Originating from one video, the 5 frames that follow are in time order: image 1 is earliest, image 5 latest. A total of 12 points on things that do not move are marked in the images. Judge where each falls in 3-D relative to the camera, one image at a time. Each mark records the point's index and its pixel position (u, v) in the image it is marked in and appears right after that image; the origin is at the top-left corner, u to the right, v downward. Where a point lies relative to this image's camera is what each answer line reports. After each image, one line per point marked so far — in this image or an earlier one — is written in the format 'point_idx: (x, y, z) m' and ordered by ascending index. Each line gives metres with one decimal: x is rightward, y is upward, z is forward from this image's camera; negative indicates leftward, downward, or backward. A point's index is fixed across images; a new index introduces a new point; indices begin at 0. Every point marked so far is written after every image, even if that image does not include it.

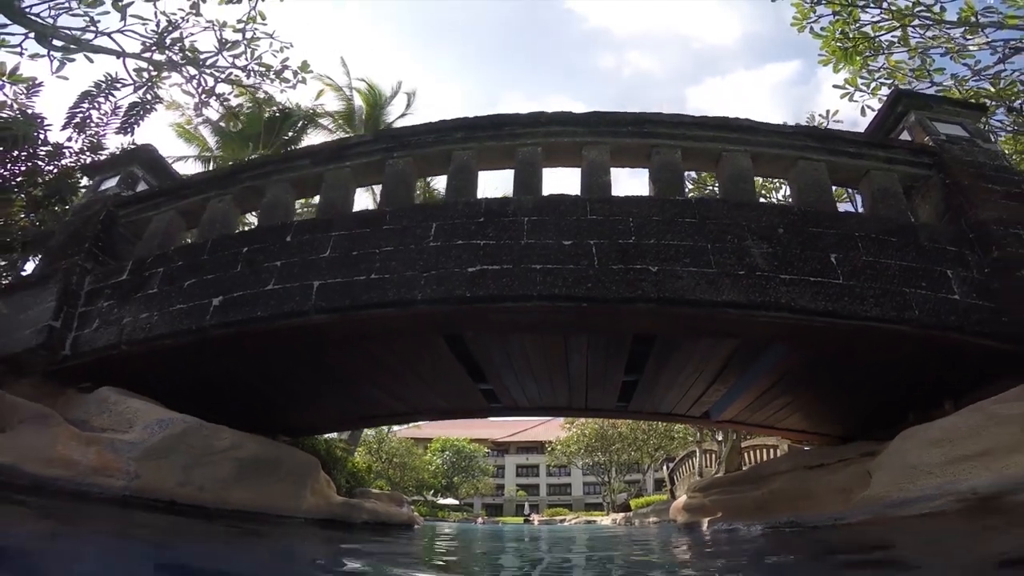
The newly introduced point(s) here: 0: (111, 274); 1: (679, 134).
0: (-3.3, +0.1, +5.2) m
1: (+1.4, +1.3, +5.3) m
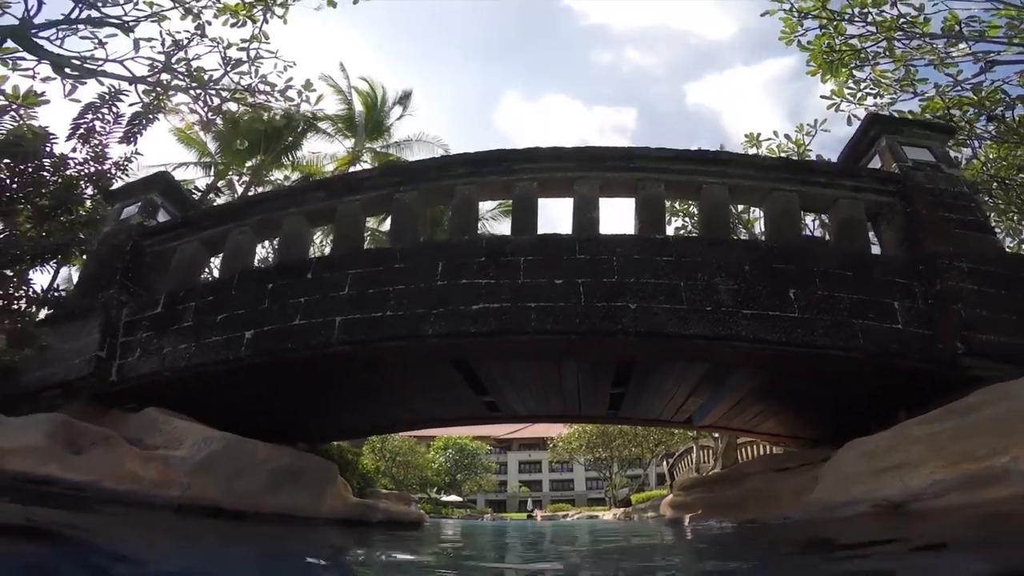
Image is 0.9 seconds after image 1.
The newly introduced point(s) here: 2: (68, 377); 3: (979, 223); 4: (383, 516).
0: (-3.3, -0.2, +5.7) m
1: (+1.4, +1.1, +5.8) m
2: (-3.8, -0.8, +5.5) m
3: (+3.9, +0.5, +5.4) m
4: (-1.5, -2.6, +7.5) m
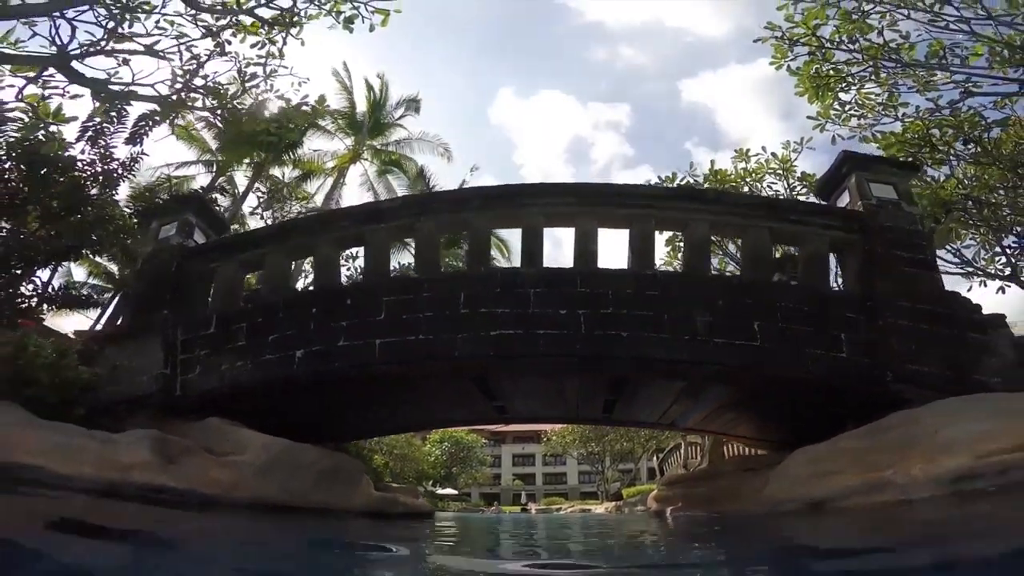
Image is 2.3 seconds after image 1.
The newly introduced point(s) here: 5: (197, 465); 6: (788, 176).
0: (-3.2, -0.4, +6.5) m
1: (+1.5, +0.8, +6.6) m
2: (-3.7, -1.0, +6.3) m
3: (+4.0, +0.3, +6.3) m
4: (-1.4, -2.8, +8.3) m
5: (-2.4, -1.4, +5.0) m
6: (+6.6, +2.7, +15.5) m
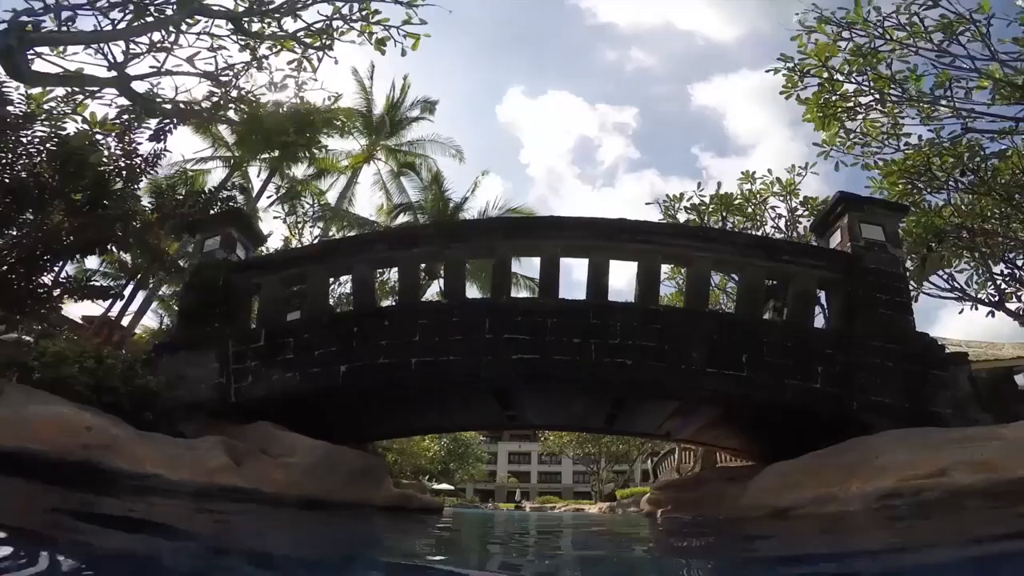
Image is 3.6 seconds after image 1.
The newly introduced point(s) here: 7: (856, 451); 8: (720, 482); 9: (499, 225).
0: (-3.0, -0.6, +7.4) m
1: (+1.7, +0.5, +7.4) m
2: (-3.5, -1.2, +7.2) m
3: (+4.2, -0.1, +7.0) m
4: (-1.3, -3.1, +9.1) m
5: (-2.3, -1.6, +5.8) m
6: (+7.0, +2.3, +16.2) m
7: (+2.8, -1.3, +5.3) m
8: (+2.5, -2.2, +7.4) m
9: (-0.2, +0.7, +7.6) m
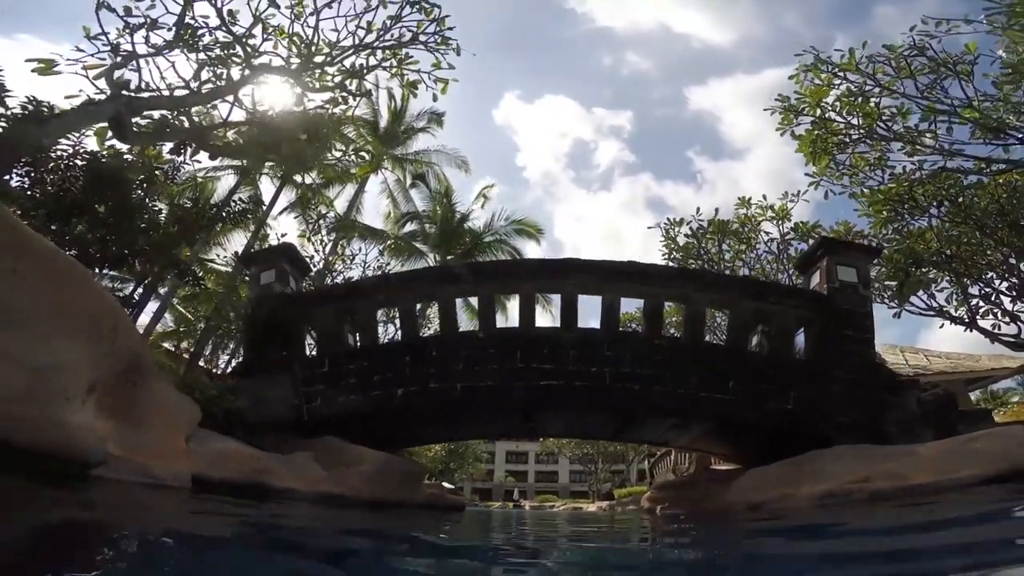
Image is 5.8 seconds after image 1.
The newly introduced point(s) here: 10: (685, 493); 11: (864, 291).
0: (-2.7, -1.0, +8.7) m
1: (+2.0, +0.1, +8.7) m
2: (-3.2, -1.6, +8.5) m
3: (+4.6, -0.6, +8.3) m
4: (-1.0, -3.5, +10.5) m
5: (-2.0, -2.0, +7.2) m
6: (+7.4, +1.8, +17.5) m
7: (+3.1, -1.8, +6.6) m
8: (+2.8, -2.7, +8.7) m
9: (+0.2, +0.3, +9.0) m
10: (+2.5, -3.0, +9.1) m
11: (+4.7, 0.0, +8.7) m
